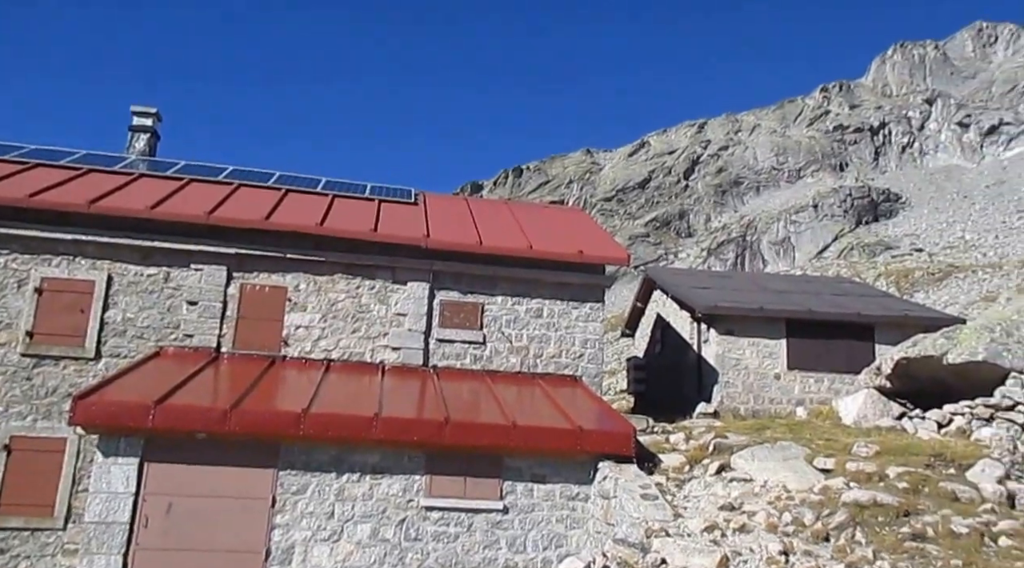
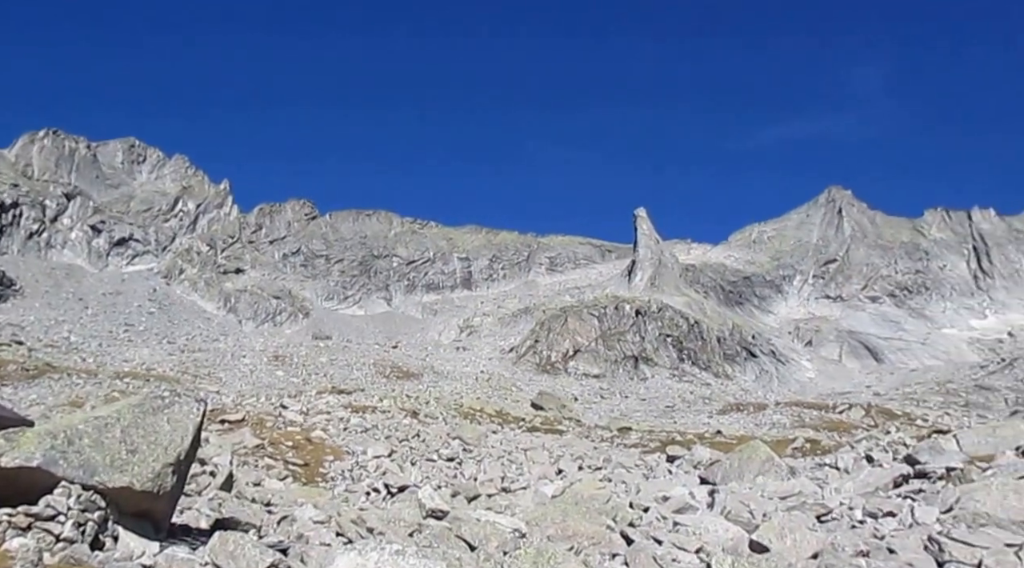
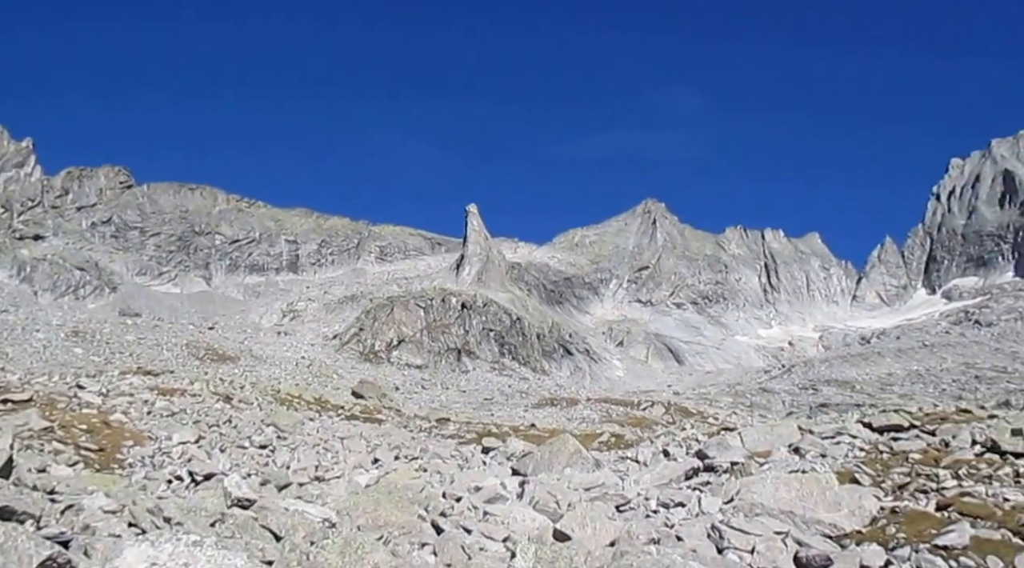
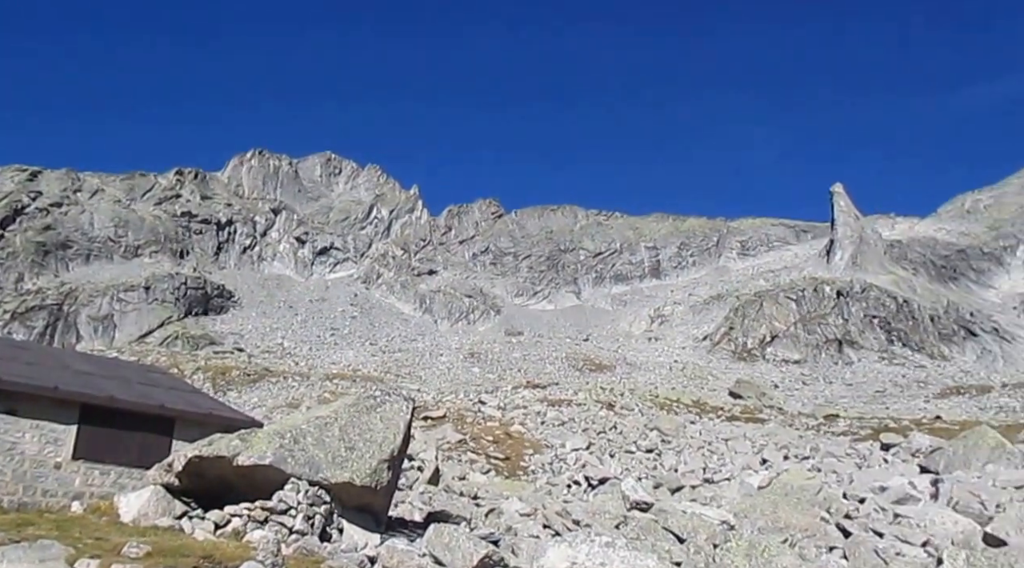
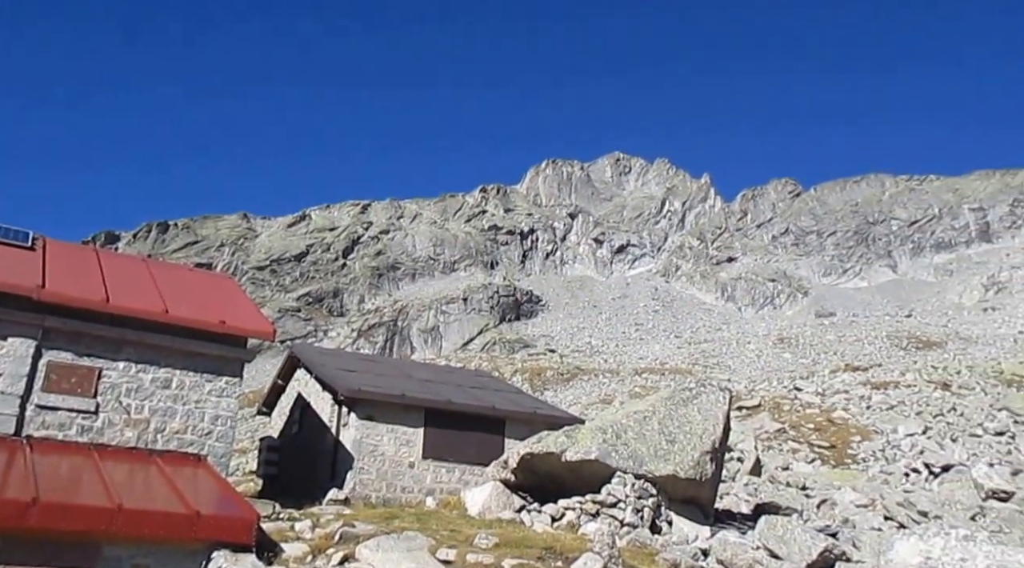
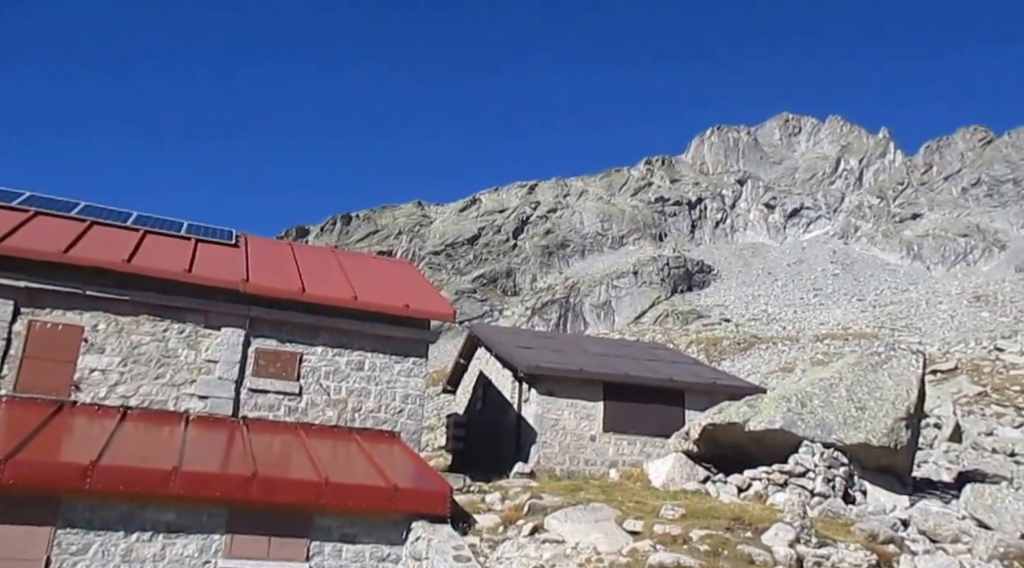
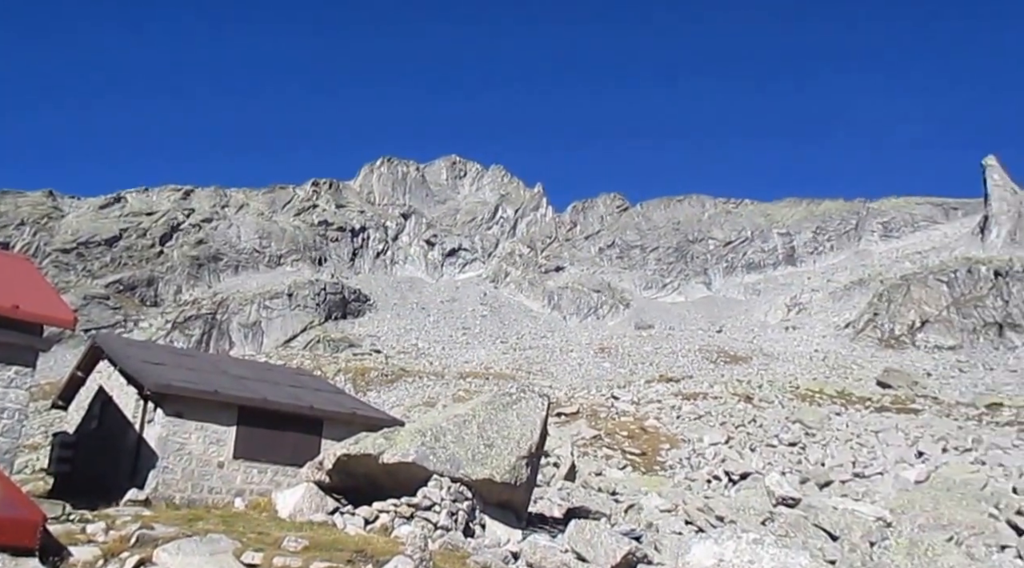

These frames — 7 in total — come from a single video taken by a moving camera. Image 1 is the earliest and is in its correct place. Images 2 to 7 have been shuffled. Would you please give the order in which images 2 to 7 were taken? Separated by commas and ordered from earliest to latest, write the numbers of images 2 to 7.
6, 5, 7, 4, 2, 3
